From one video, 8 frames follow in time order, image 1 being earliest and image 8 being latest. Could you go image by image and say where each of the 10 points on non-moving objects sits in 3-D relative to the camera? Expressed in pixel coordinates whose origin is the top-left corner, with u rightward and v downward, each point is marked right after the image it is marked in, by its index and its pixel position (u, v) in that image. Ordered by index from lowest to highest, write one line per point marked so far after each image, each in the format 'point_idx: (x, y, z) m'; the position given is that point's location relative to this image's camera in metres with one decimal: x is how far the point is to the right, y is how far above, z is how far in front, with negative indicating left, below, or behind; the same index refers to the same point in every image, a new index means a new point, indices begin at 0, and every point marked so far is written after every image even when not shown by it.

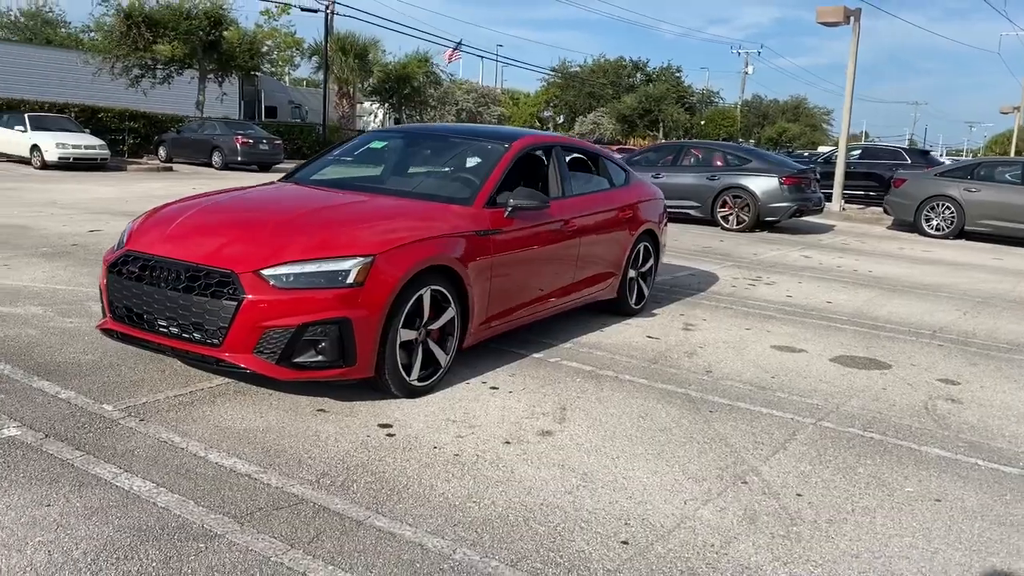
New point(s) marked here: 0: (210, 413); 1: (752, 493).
0: (-1.4, -0.6, +4.2) m
1: (+1.0, -0.8, +3.7) m
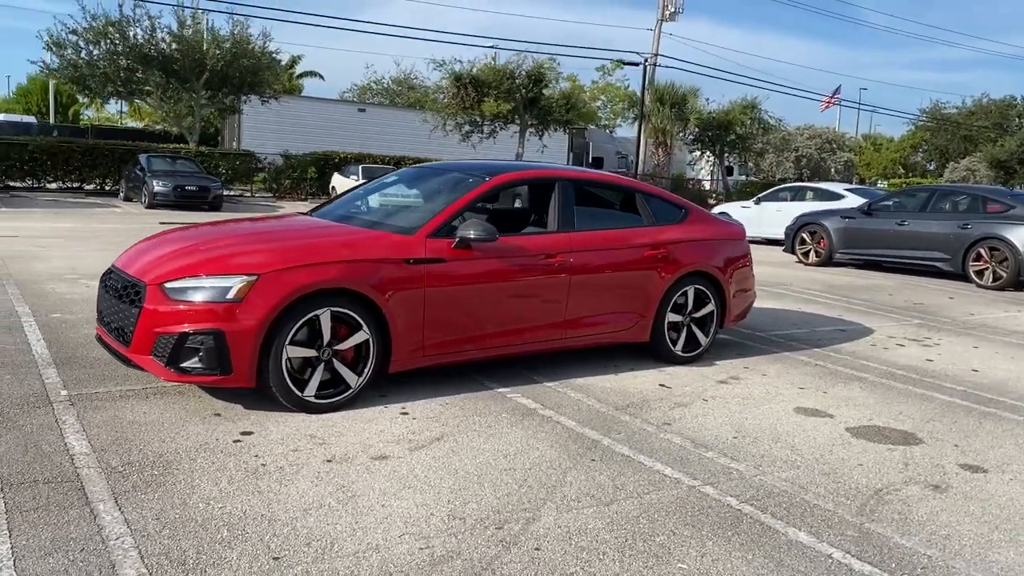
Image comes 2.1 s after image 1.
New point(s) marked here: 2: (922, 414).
0: (-2.1, -0.6, +4.8) m
1: (-0.1, -1.0, +3.4) m
2: (+2.6, -0.8, +5.6) m
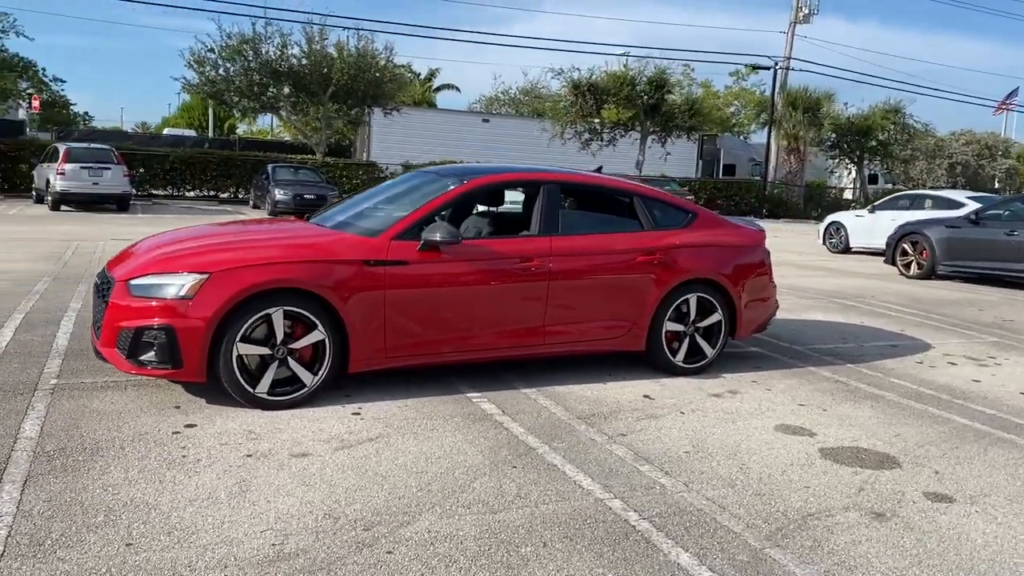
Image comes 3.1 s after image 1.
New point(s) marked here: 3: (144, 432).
0: (-2.3, -0.6, +5.1) m
1: (-0.6, -1.0, +3.4) m
2: (+2.3, -0.8, +5.1) m
3: (-1.9, -0.7, +4.6) m
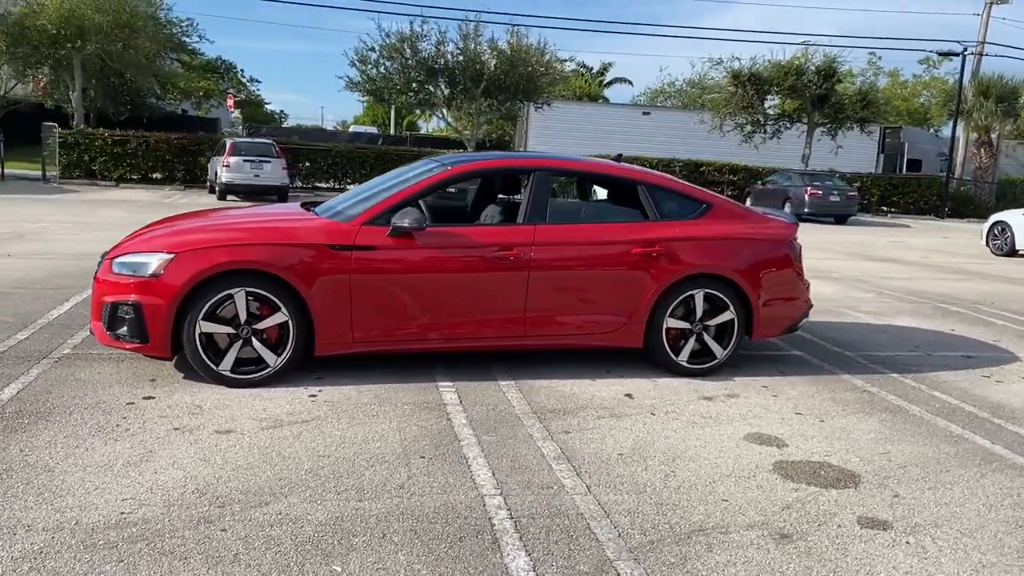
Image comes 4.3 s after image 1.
0: (-2.5, -0.5, +5.5) m
1: (-1.2, -0.9, +3.5) m
2: (+2.0, -0.9, +4.5) m
3: (-2.2, -0.6, +4.8) m
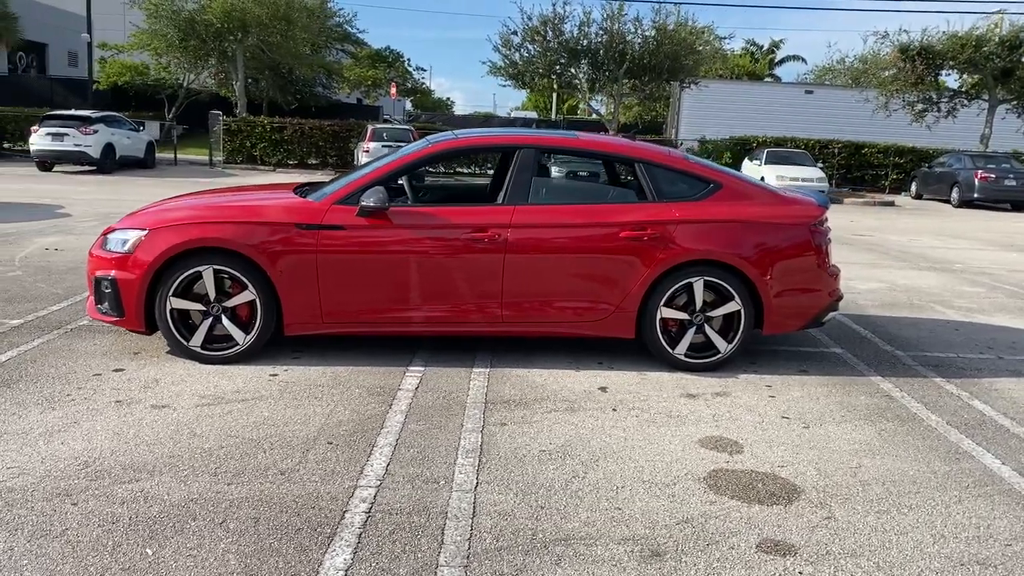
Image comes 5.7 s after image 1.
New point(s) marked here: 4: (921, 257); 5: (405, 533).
0: (-2.6, -0.3, +5.7) m
1: (-1.8, -0.8, +3.5) m
2: (+1.7, -0.8, +3.9) m
3: (-2.4, -0.5, +5.0) m
4: (+5.3, +0.4, +11.7) m
5: (-0.4, -0.9, +3.2) m
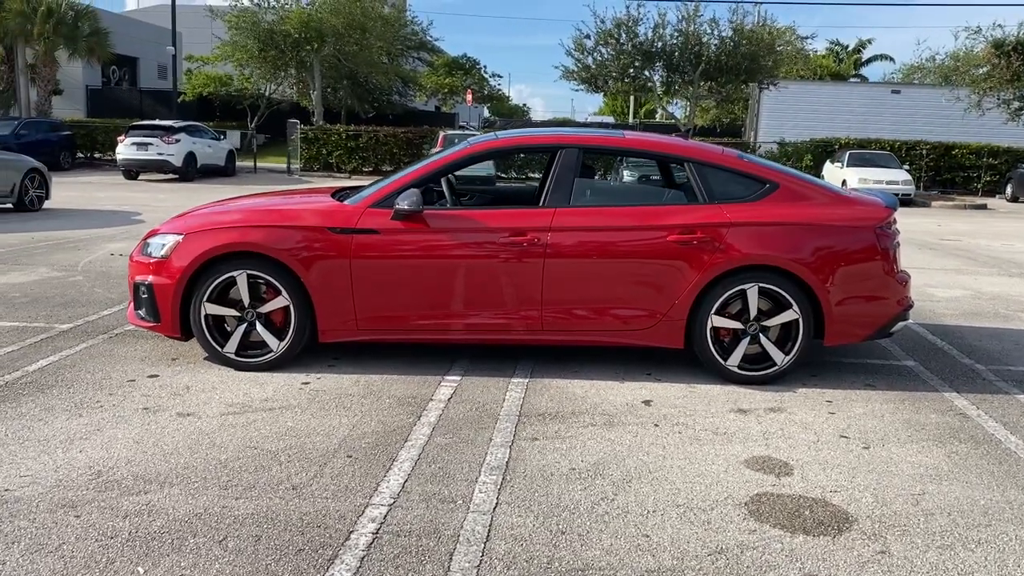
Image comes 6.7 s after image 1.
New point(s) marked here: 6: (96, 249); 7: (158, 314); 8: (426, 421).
0: (-2.4, -0.3, +5.7) m
1: (-1.7, -0.8, +3.4) m
2: (+1.8, -0.8, +3.5) m
3: (-2.2, -0.5, +5.0) m
4: (+6.1, +0.3, +10.9) m
5: (-0.3, -0.9, +3.0) m
6: (-4.5, +0.4, +9.7) m
7: (-2.0, -0.1, +5.1) m
8: (-0.4, -0.6, +4.3) m
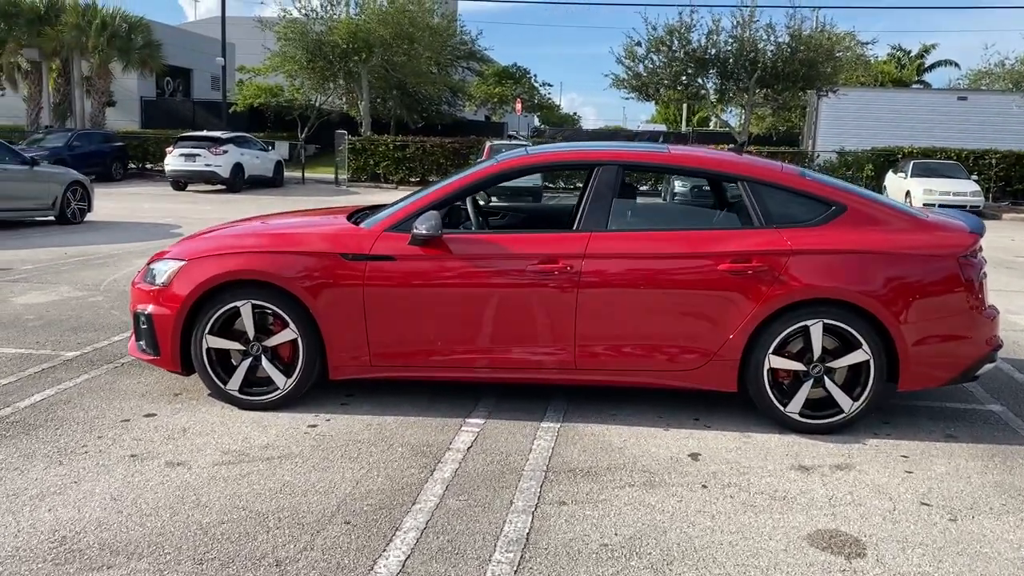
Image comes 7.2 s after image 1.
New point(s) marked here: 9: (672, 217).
0: (-2.2, -0.5, +5.3) m
1: (-1.6, -0.9, +3.0) m
2: (+1.8, -1.0, +2.9) m
3: (-2.1, -0.6, +4.6) m
4: (+6.6, 0.0, +10.1) m
5: (-0.3, -1.0, +2.5) m
6: (-4.1, +0.2, +9.5) m
7: (-1.9, -0.3, +4.7) m
8: (-0.3, -0.8, +3.8) m
9: (+0.8, +0.4, +4.6) m
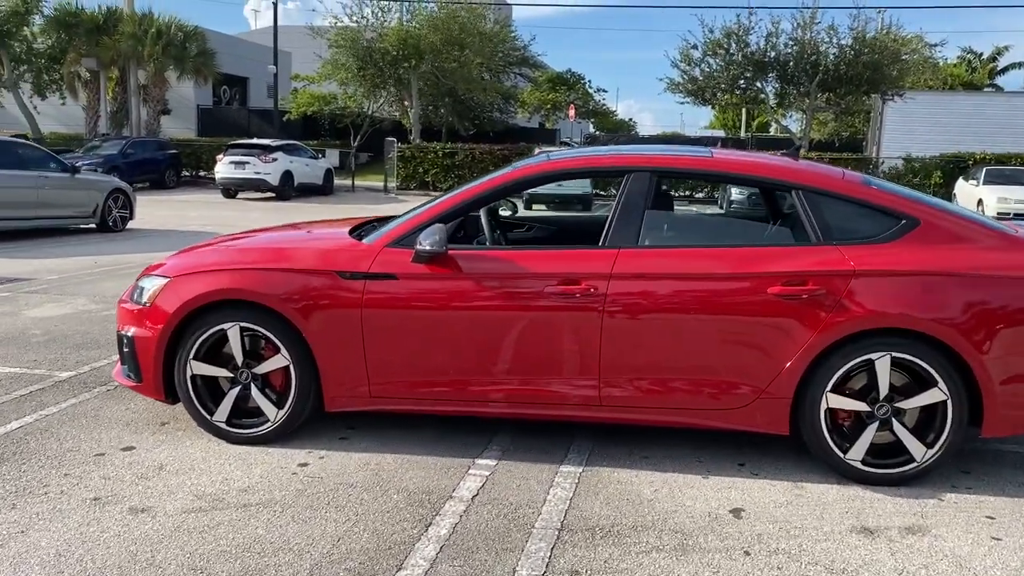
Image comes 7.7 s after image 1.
0: (-2.0, -0.6, +4.9) m
1: (-1.7, -1.0, +2.5) m
2: (+1.8, -1.1, +2.2) m
3: (-2.0, -0.7, +4.2) m
4: (+7.0, -0.1, +9.1) m
5: (-0.3, -1.1, +2.0) m
6: (-3.7, +0.1, +9.2) m
7: (-1.8, -0.4, +4.3) m
8: (-0.3, -0.9, +3.3) m
9: (+0.9, +0.2, +4.0) m
